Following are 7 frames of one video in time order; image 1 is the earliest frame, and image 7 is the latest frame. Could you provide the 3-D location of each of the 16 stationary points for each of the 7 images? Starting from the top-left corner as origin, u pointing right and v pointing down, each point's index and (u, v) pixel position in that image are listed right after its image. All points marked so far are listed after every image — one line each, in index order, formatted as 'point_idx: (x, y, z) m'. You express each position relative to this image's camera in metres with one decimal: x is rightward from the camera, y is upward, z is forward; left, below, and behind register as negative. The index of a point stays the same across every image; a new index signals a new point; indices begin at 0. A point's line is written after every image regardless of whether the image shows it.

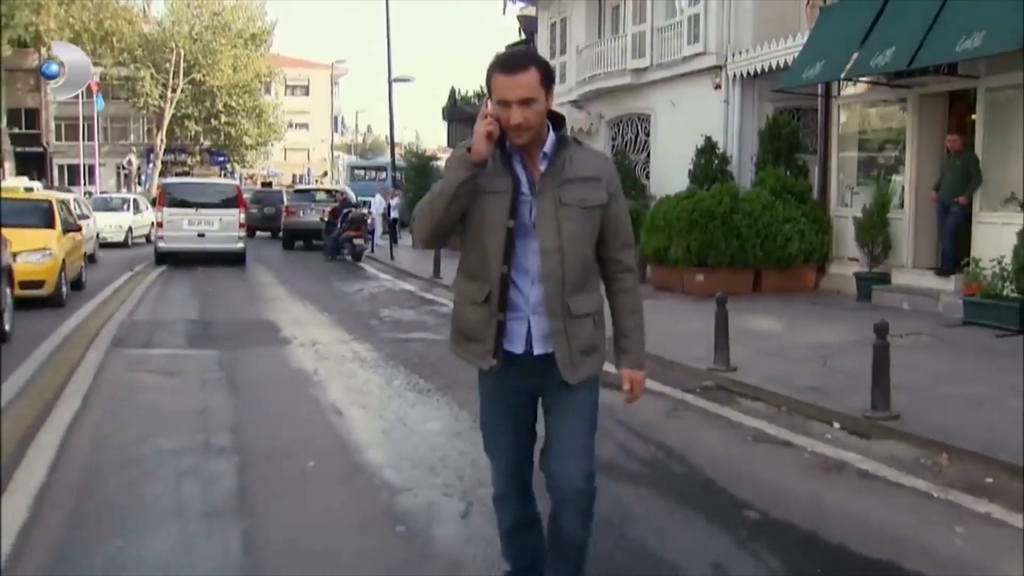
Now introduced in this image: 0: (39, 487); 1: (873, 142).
0: (-2.0, -0.9, +5.1) m
1: (+4.3, +1.8, +14.3) m
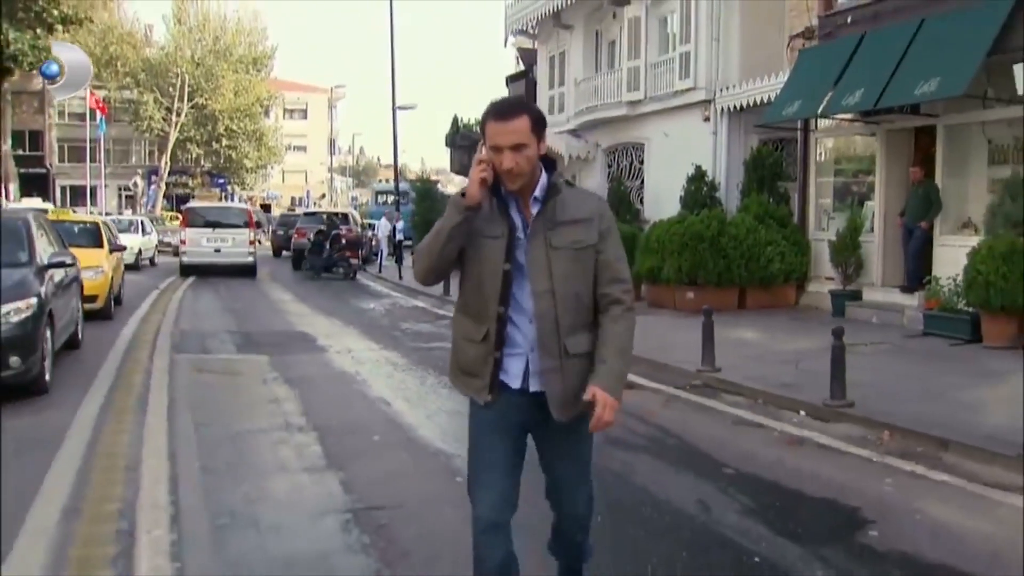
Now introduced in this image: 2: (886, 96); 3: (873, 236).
0: (-1.8, -0.9, +6.5) m
1: (+4.4, +1.5, +15.7) m
2: (+4.1, +2.1, +13.0) m
3: (+4.5, +0.7, +15.0) m
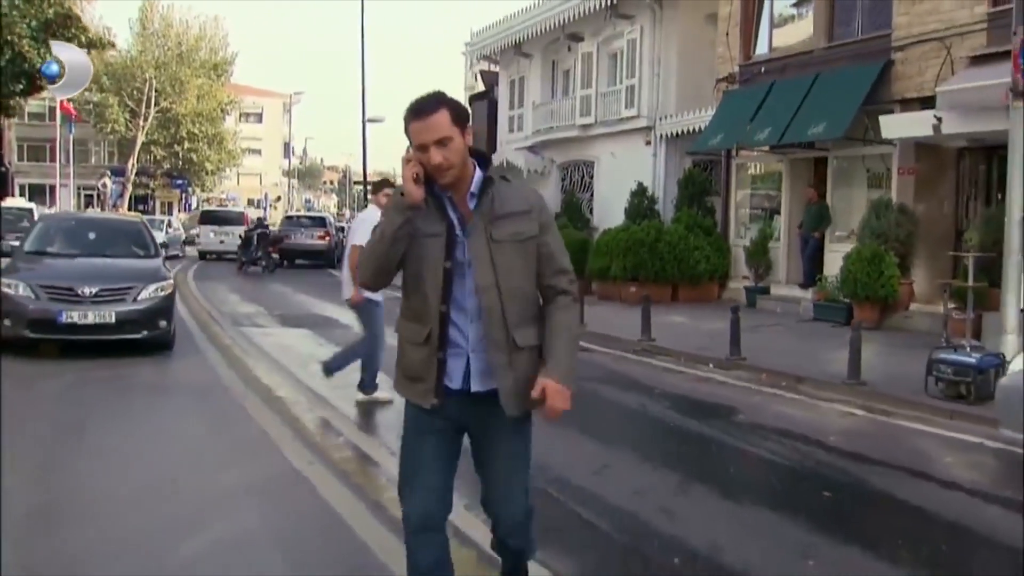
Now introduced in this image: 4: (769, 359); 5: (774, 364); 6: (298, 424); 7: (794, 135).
0: (-1.8, -0.8, +9.8) m
1: (+4.1, +1.6, +19.4) m
2: (+3.8, +2.1, +16.6) m
3: (+4.2, +0.7, +18.6) m
4: (+2.5, -0.7, +11.4) m
5: (+2.4, -0.7, +10.8) m
6: (-1.4, -0.9, +7.6) m
7: (+3.9, +2.1, +16.5) m
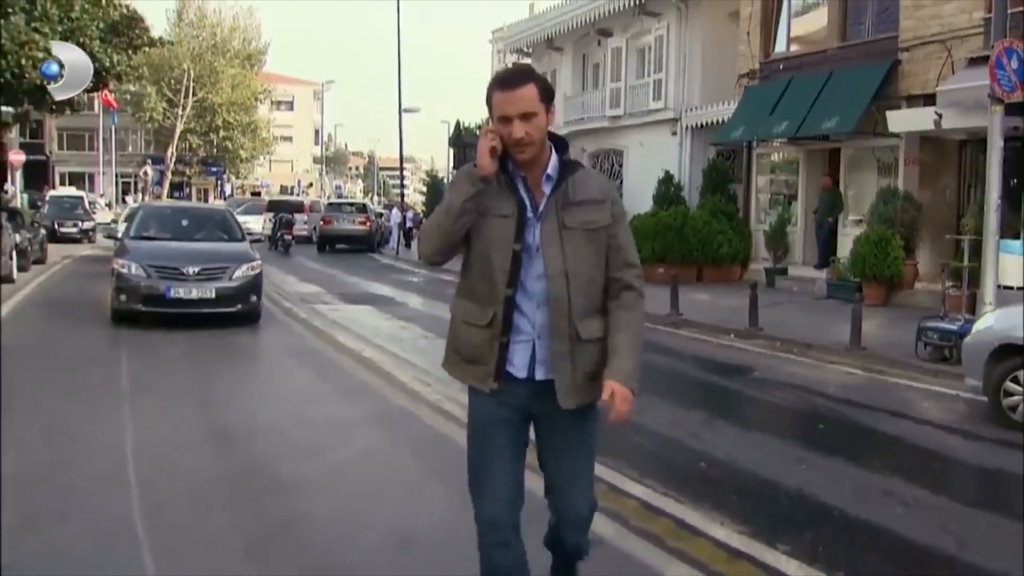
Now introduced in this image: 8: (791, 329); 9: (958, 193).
0: (-1.3, -0.6, +11.5) m
1: (+4.7, +1.9, +20.9) m
2: (+4.4, +2.4, +18.2) m
3: (+4.8, +1.0, +20.1) m
4: (+3.0, -0.5, +13.0) m
5: (+2.9, -0.5, +12.4) m
6: (-0.9, -0.7, +9.2) m
7: (+4.5, +2.4, +18.0) m
8: (+3.0, -0.4, +13.0) m
9: (+6.2, +1.3, +16.7) m
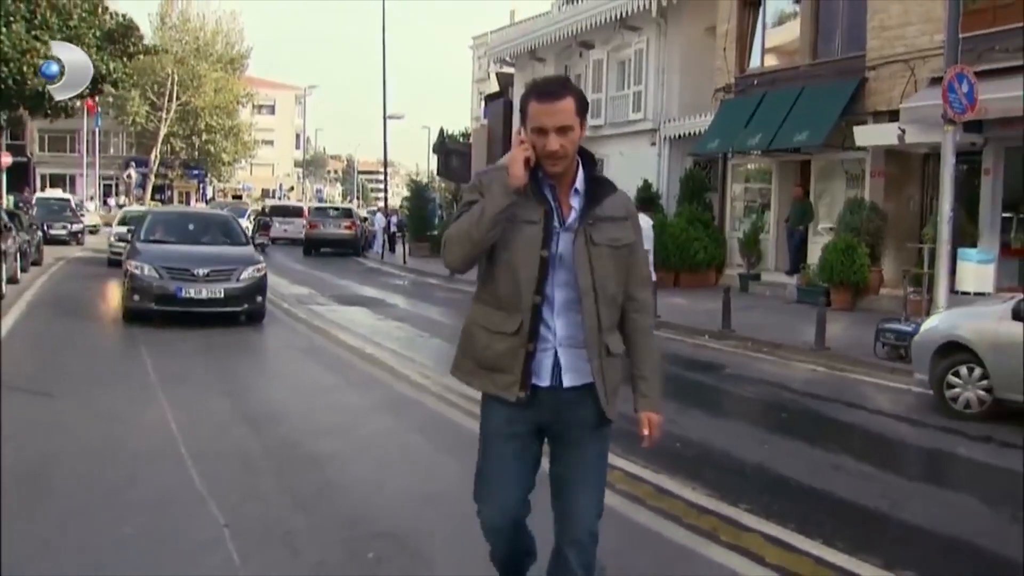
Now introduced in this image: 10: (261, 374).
0: (-1.4, -0.6, +12.3) m
1: (+4.4, +1.8, +21.8) m
2: (+4.2, +2.3, +19.1) m
3: (+4.6, +0.9, +21.1) m
4: (+2.8, -0.5, +13.9) m
5: (+2.8, -0.5, +13.3) m
6: (-1.0, -0.7, +10.1) m
7: (+4.3, +2.3, +18.9) m
8: (+2.9, -0.5, +13.9) m
9: (+6.0, +1.2, +17.6) m
10: (-2.1, -0.7, +9.8) m
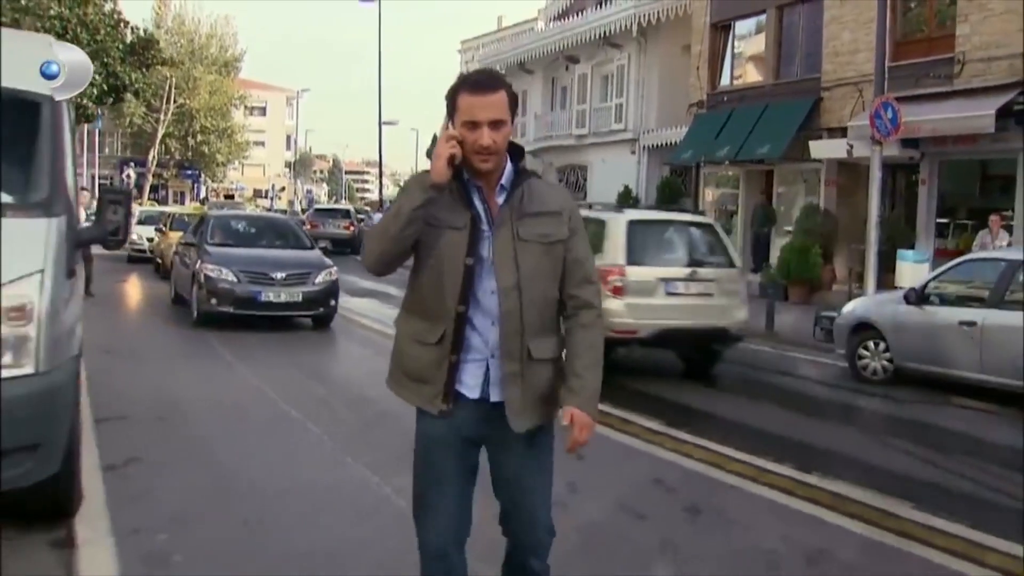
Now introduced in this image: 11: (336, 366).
0: (-1.5, -0.5, +14.5) m
1: (+4.3, +1.9, +24.0) m
2: (+4.1, +2.4, +21.3) m
3: (+4.4, +1.0, +23.3) m
4: (+2.8, -0.4, +16.1) m
5: (+2.7, -0.5, +15.5) m
6: (-1.0, -0.6, +12.2) m
7: (+4.2, +2.4, +21.1) m
8: (+2.8, -0.4, +16.1) m
9: (+5.9, +1.3, +19.9) m
10: (-2.1, -0.6, +11.9) m
11: (-1.6, -0.7, +10.9) m
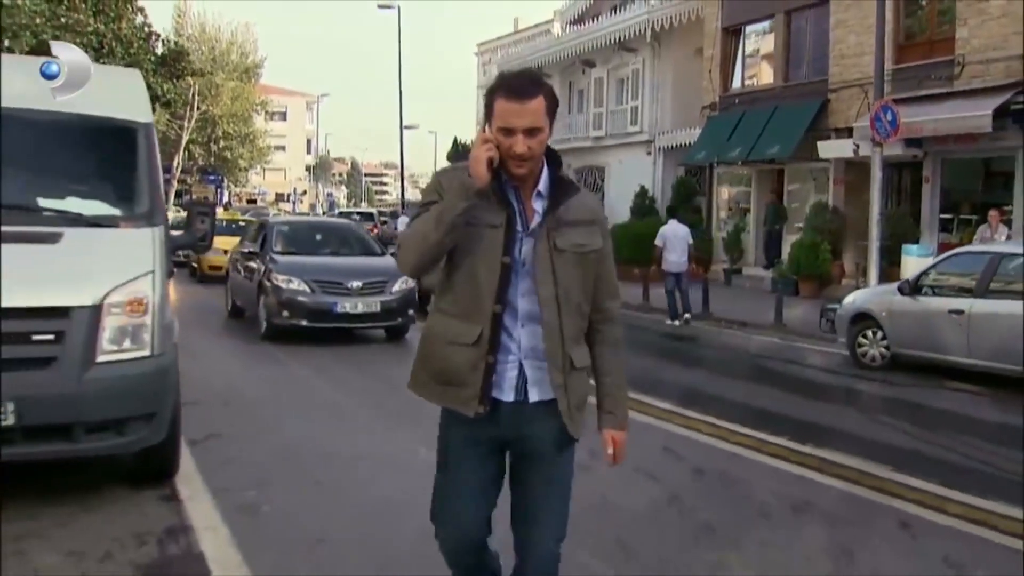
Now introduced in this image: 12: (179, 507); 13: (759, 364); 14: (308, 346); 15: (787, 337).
0: (-1.2, -0.5, +15.4) m
1: (+4.7, +2.0, +24.9) m
2: (+4.4, +2.5, +22.1) m
3: (+4.8, +1.1, +24.1) m
4: (+3.1, -0.4, +16.9) m
5: (+3.0, -0.4, +16.3) m
6: (-0.8, -0.6, +13.1) m
7: (+4.5, +2.5, +21.9) m
8: (+3.1, -0.4, +16.9) m
9: (+6.3, +1.4, +20.6) m
10: (-1.8, -0.6, +12.8) m
11: (-1.3, -0.7, +11.8) m
12: (-1.5, -1.0, +5.3) m
13: (+2.5, -0.7, +12.6) m
14: (-2.3, -0.6, +13.6) m
15: (+3.4, -0.6, +14.8) m
